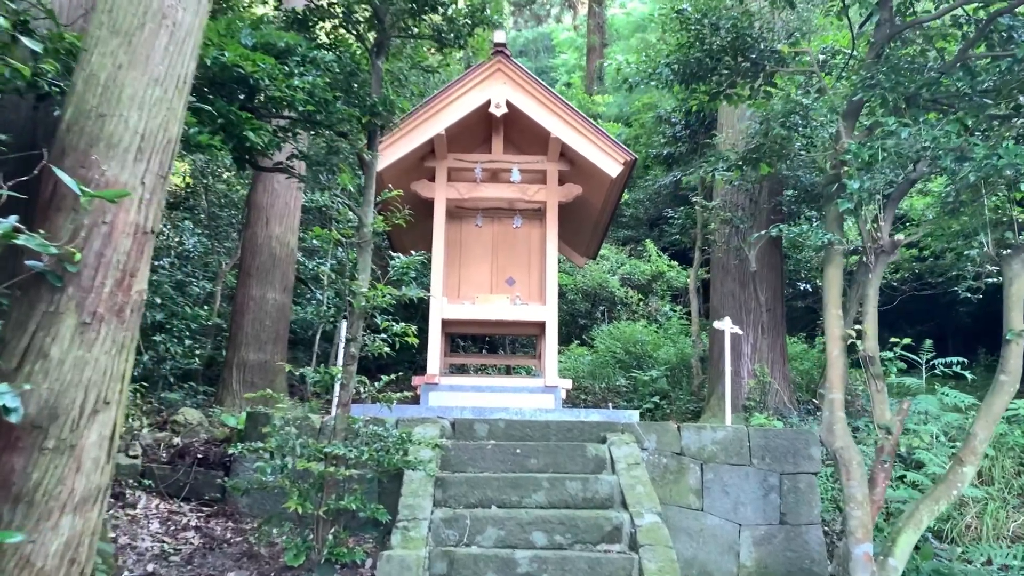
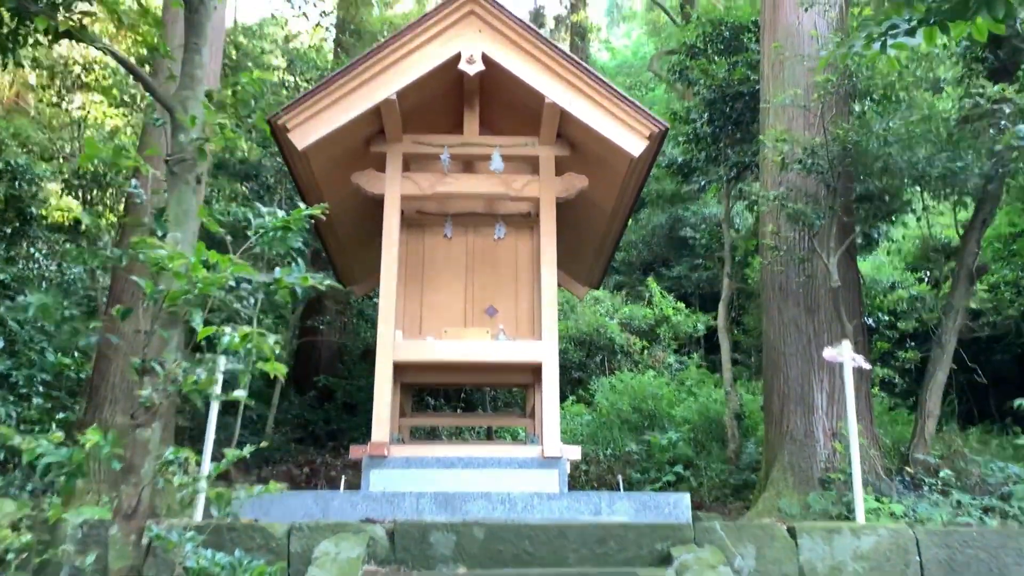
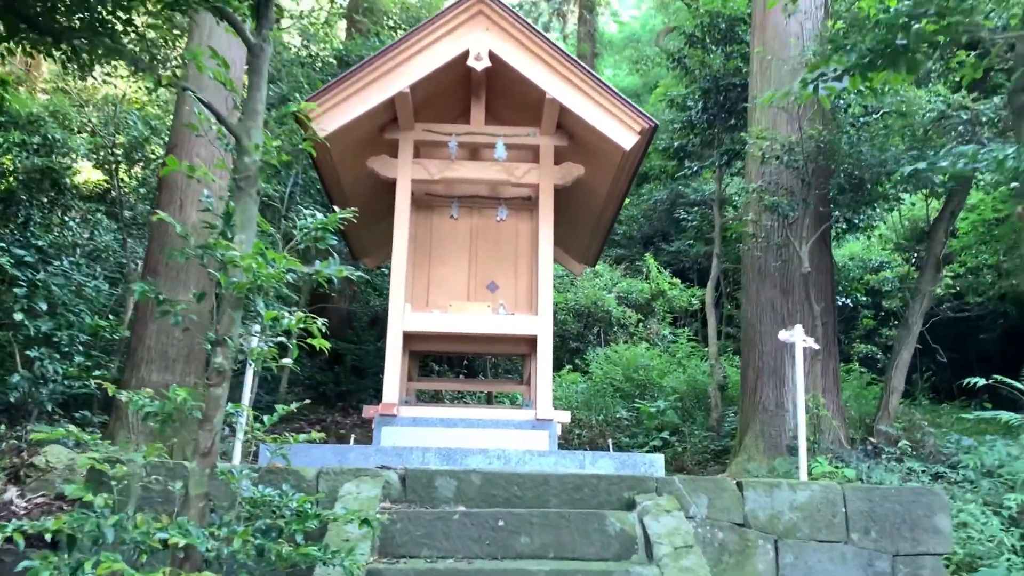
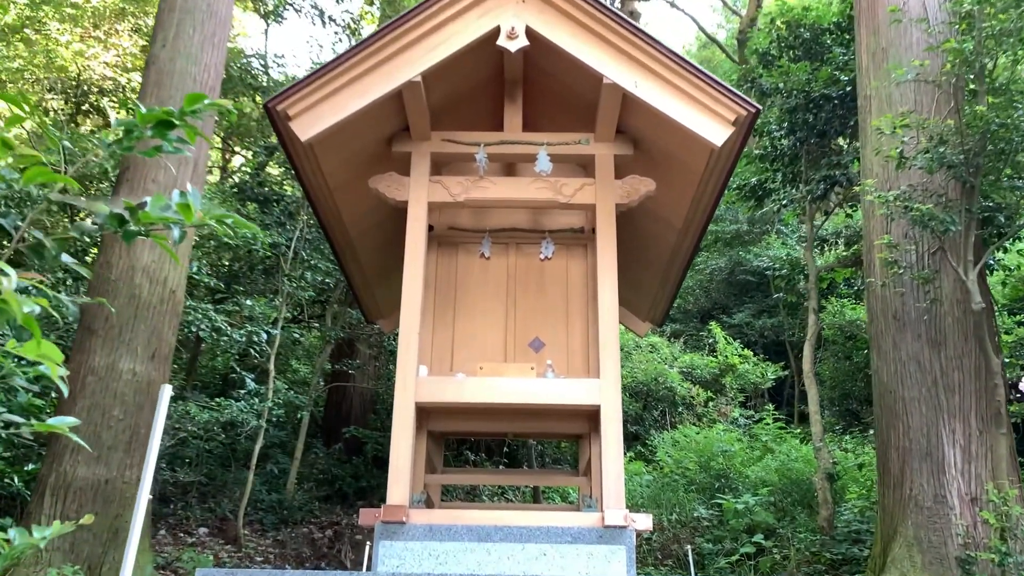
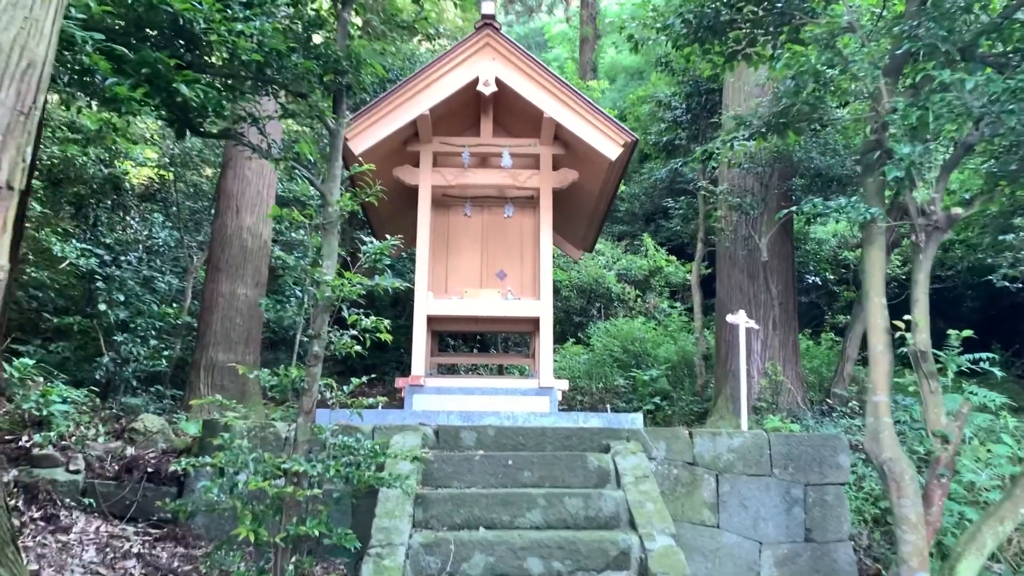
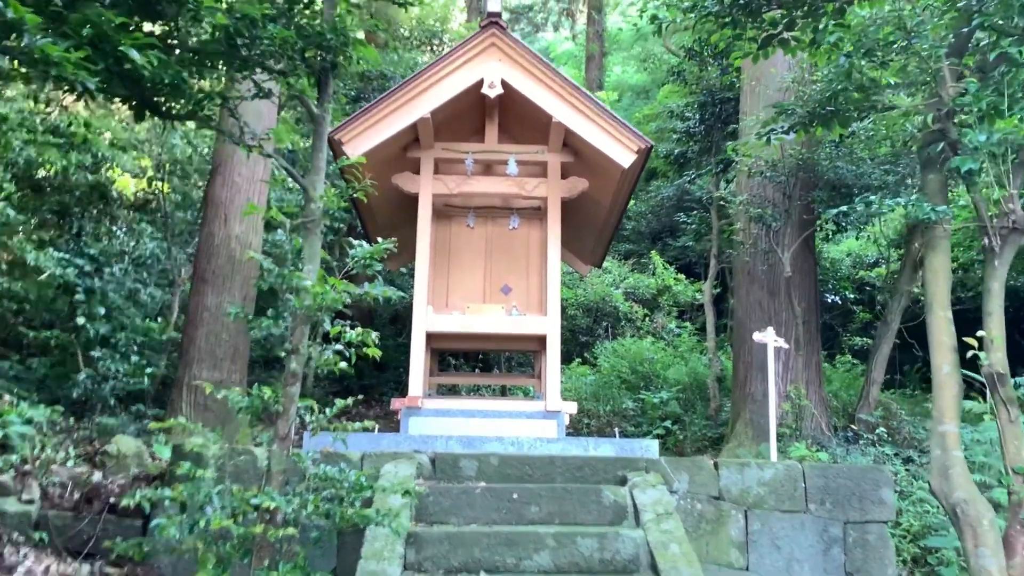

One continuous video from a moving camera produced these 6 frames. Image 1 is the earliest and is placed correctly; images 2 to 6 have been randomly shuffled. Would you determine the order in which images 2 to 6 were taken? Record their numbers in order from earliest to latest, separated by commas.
5, 6, 3, 2, 4
